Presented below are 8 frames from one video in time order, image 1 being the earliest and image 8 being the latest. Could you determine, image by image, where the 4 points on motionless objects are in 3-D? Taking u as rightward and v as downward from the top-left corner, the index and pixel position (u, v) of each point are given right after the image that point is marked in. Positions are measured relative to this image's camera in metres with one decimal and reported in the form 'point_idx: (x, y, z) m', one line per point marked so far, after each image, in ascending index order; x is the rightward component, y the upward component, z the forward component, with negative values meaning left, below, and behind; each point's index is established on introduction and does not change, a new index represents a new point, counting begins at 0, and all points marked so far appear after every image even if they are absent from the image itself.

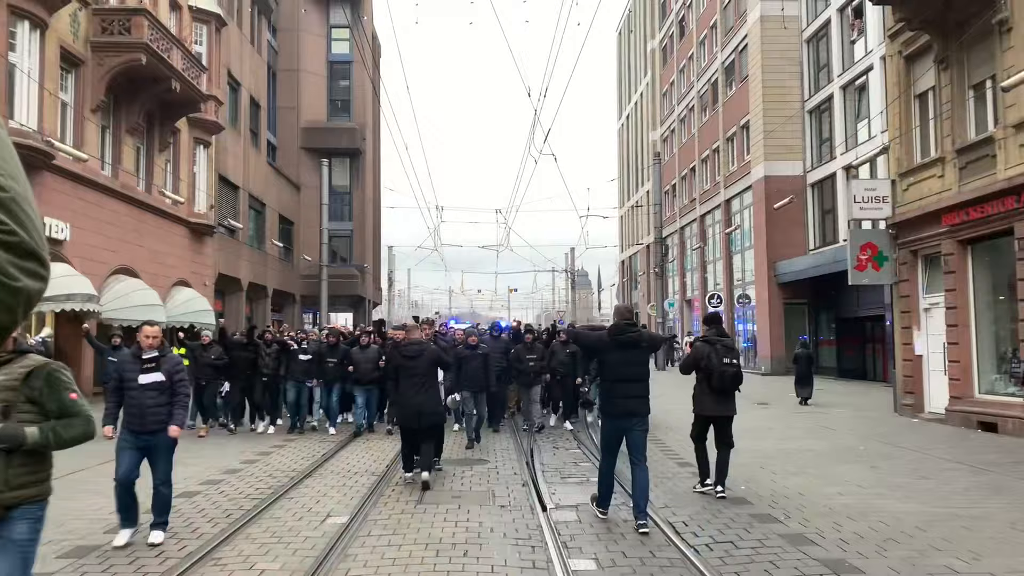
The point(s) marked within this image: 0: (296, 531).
0: (-1.7, -1.9, +6.6) m
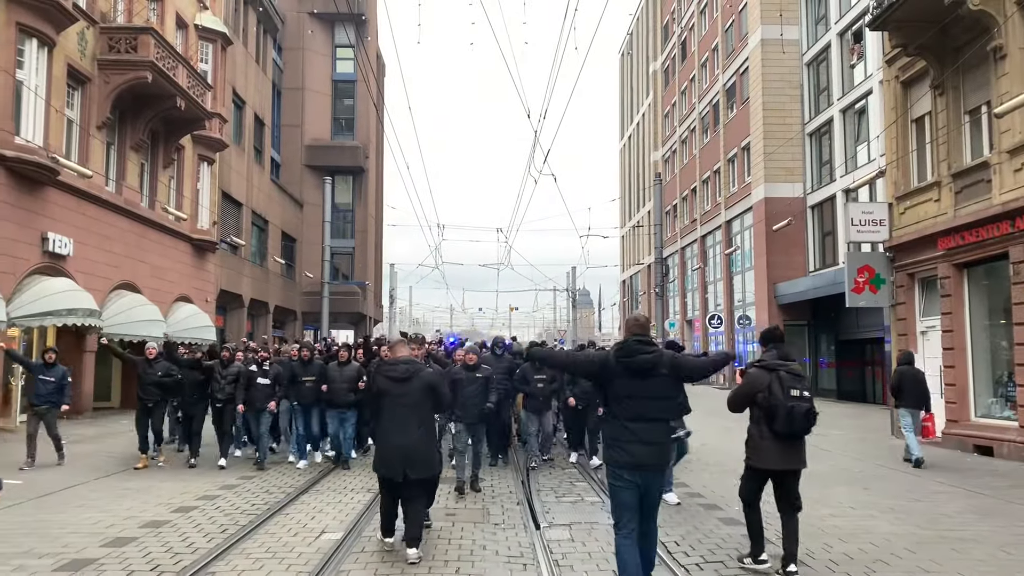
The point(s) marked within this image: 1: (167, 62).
0: (-1.7, -2.0, +6.7) m
1: (-7.8, +5.1, +19.1) m
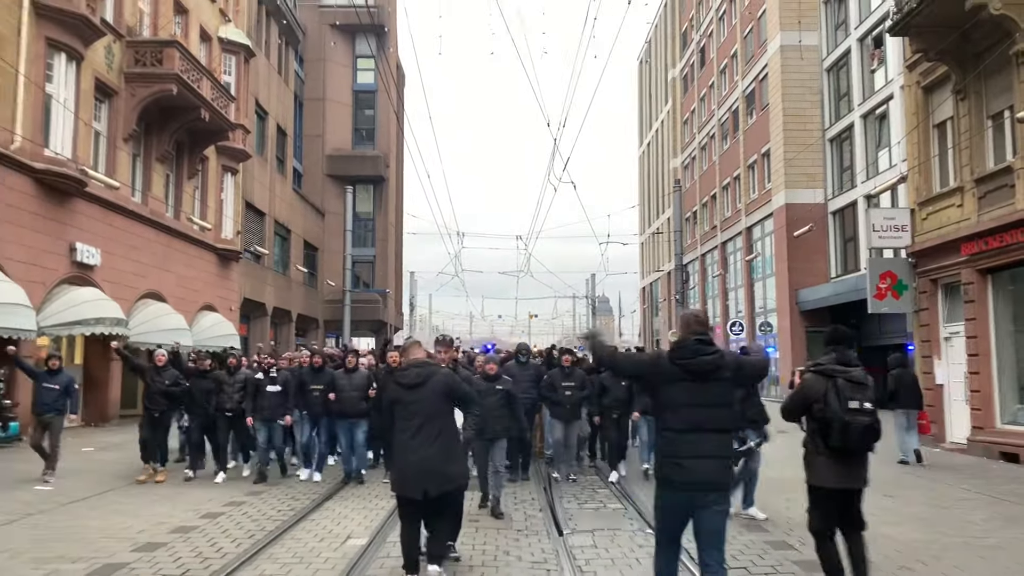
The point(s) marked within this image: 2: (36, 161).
0: (-1.6, -2.1, +6.8) m
1: (-7.3, +4.9, +19.4) m
2: (-8.2, +2.2, +14.6) m
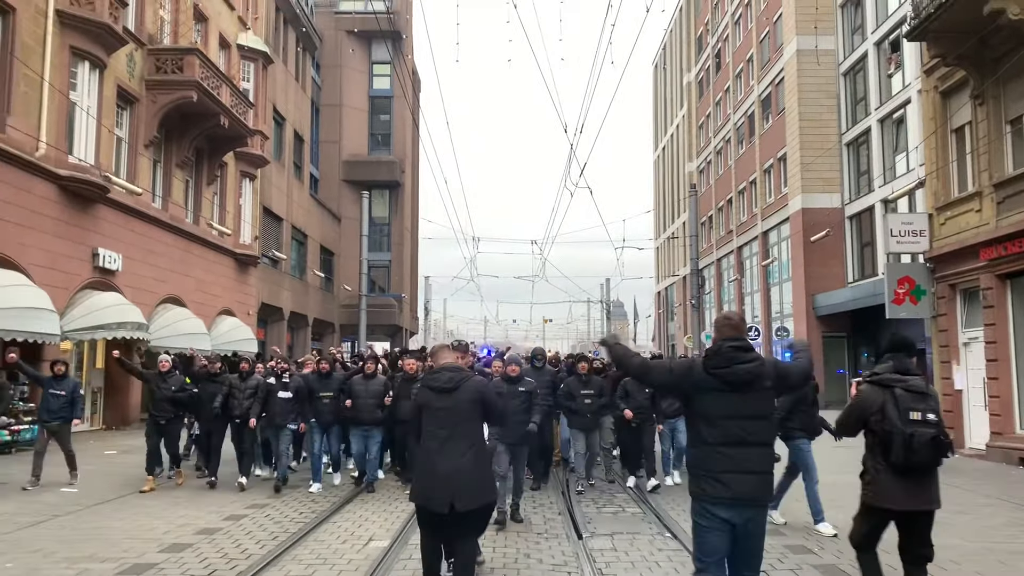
0: (-1.4, -2.1, +6.9) m
1: (-6.9, +4.8, +19.6) m
2: (-7.9, +2.1, +14.8) m
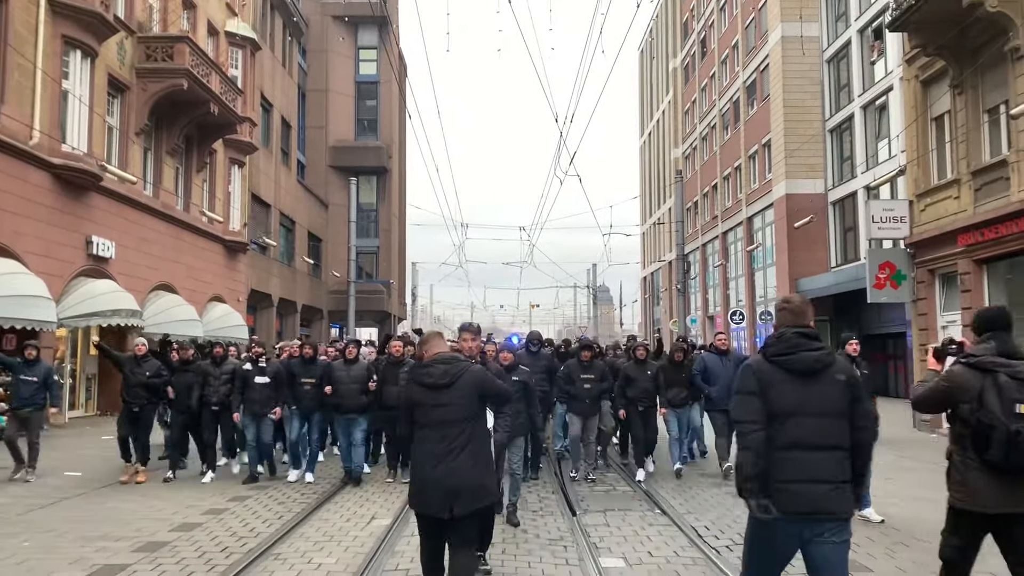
0: (-1.4, -2.0, +7.2) m
1: (-7.2, +5.1, +19.7) m
2: (-8.1, +2.3, +14.9) m
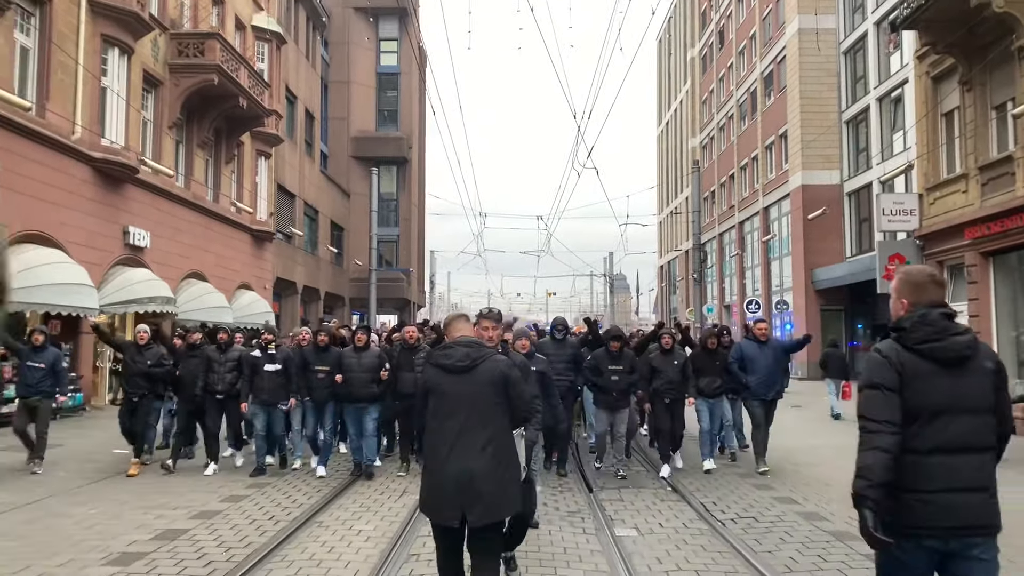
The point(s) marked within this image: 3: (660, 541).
0: (-1.2, -2.0, +7.8) m
1: (-6.7, +5.4, +20.3) m
2: (-7.7, +2.5, +15.6) m
3: (+1.1, -1.9, +6.5) m
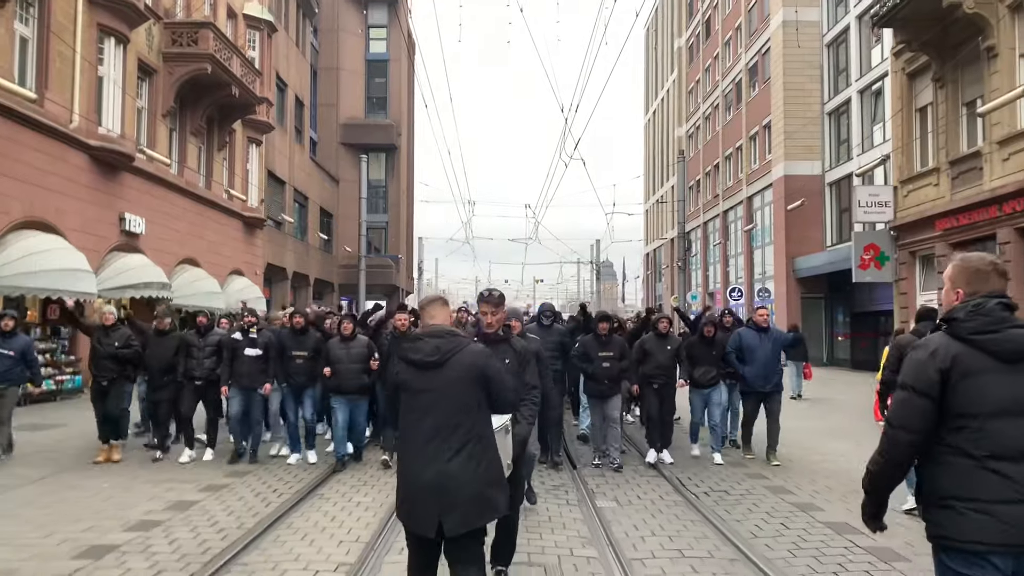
0: (-1.3, -1.8, +8.3) m
1: (-7.0, +5.7, +20.6) m
2: (-7.9, +2.8, +15.9) m
3: (+1.0, -1.9, +7.1) m
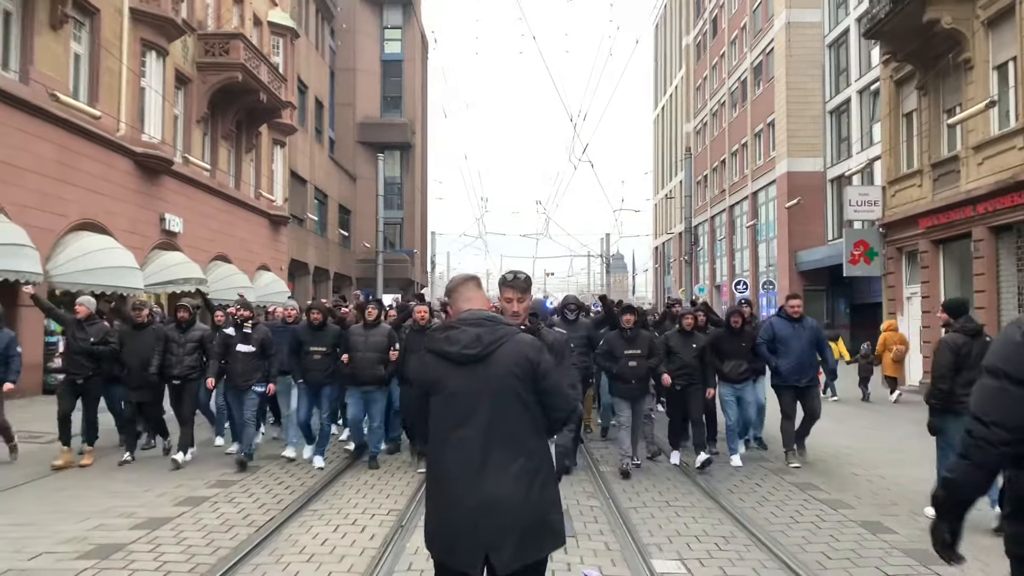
0: (-1.2, -1.8, +9.5) m
1: (-6.7, +5.9, +21.9) m
2: (-7.6, +2.9, +17.2) m
3: (+1.2, -1.8, +8.3) m
